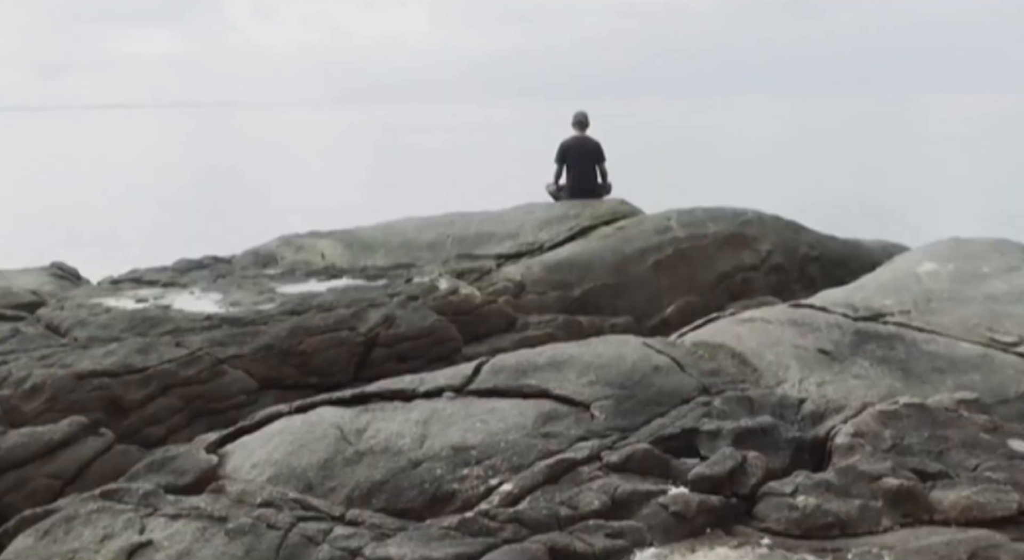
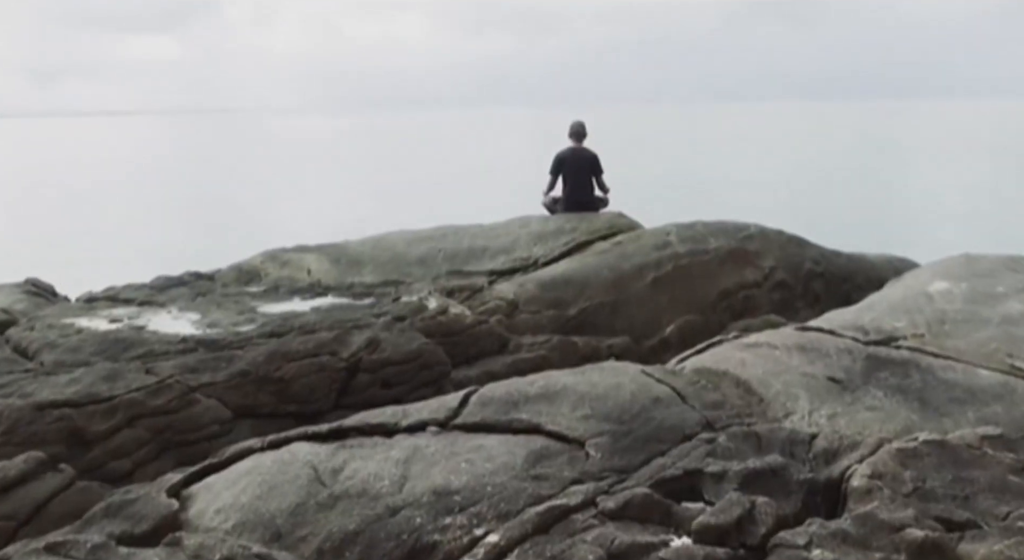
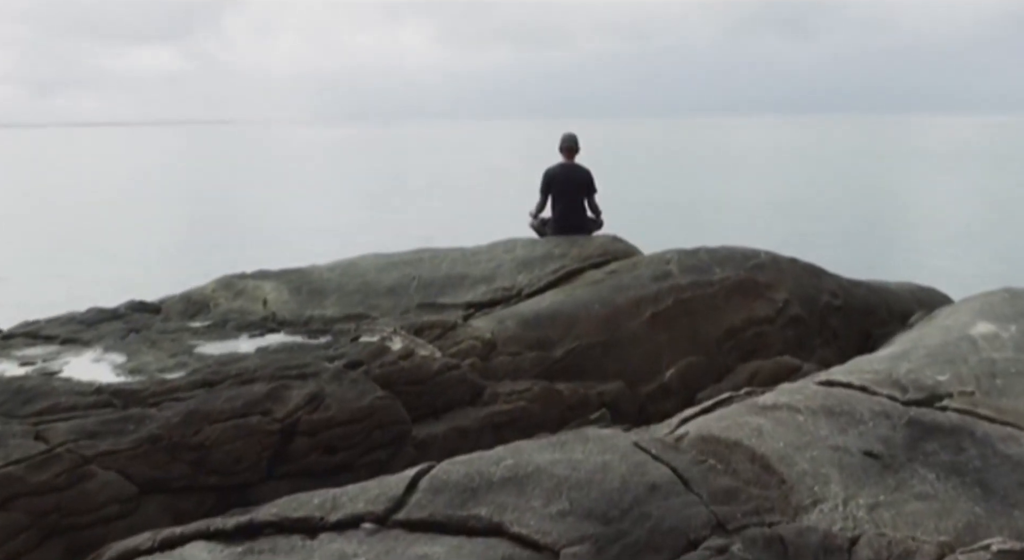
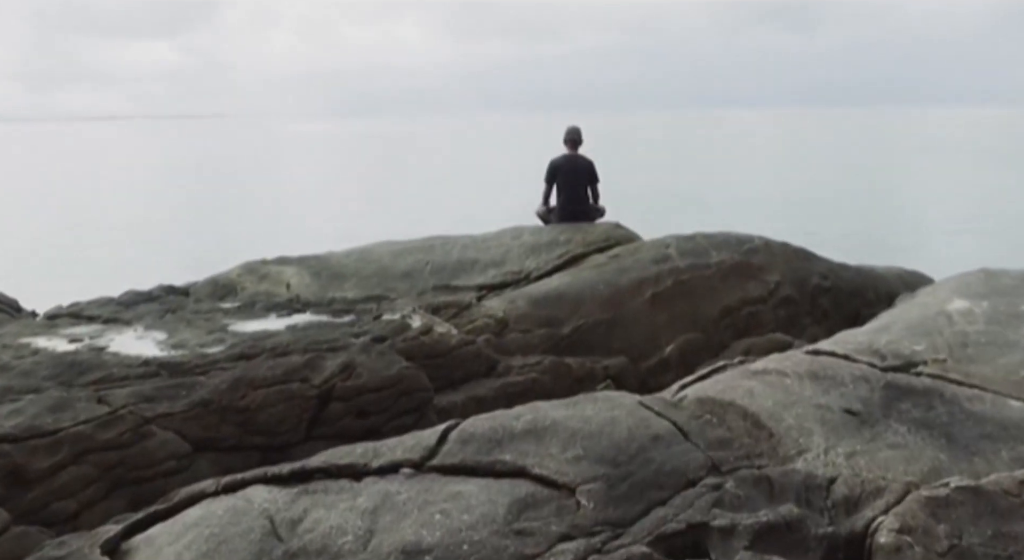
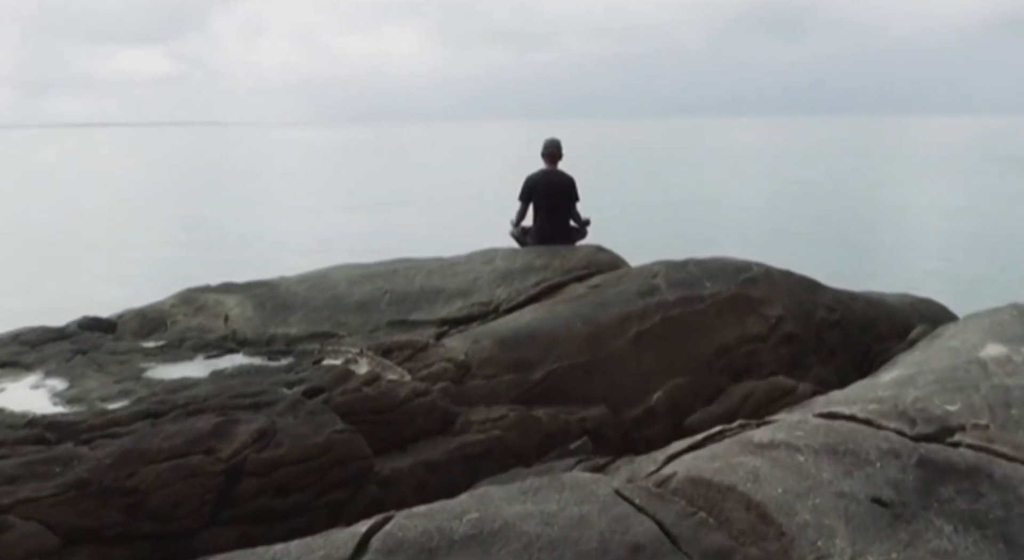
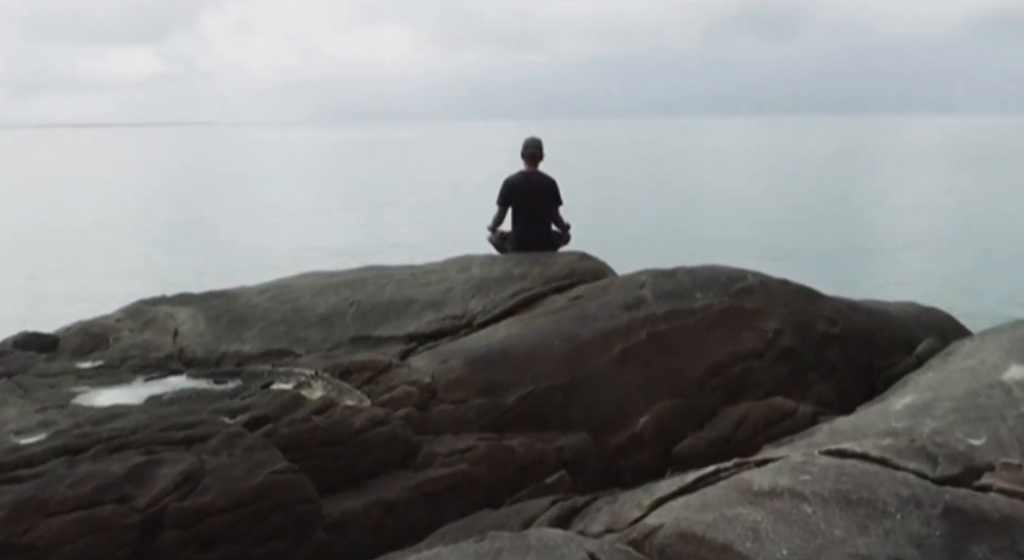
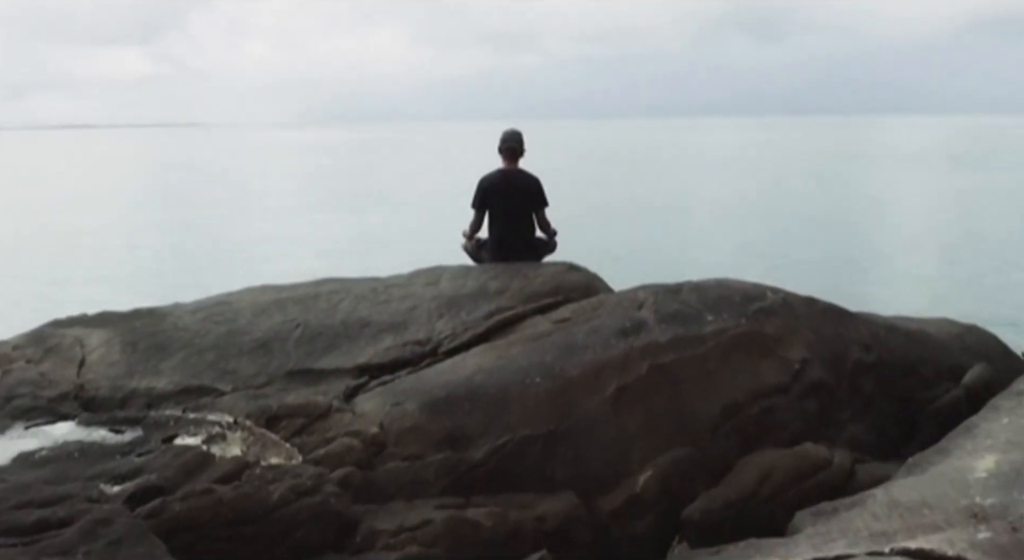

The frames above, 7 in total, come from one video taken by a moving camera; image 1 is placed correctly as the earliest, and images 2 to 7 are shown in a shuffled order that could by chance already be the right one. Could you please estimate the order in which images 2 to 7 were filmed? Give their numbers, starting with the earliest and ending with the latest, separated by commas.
2, 4, 3, 5, 6, 7
